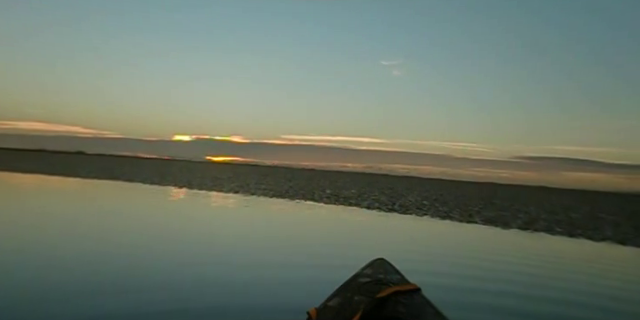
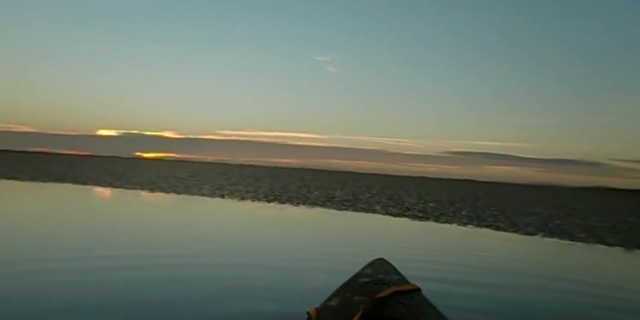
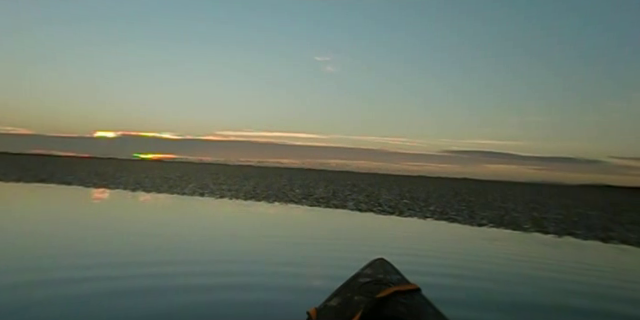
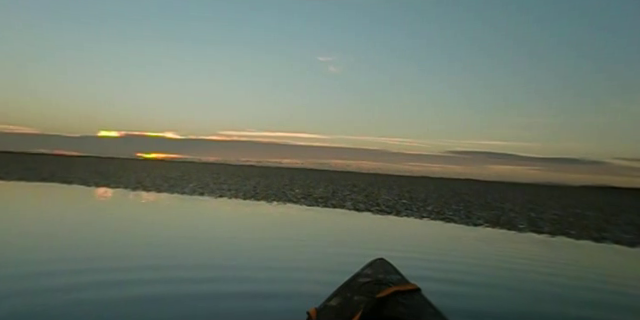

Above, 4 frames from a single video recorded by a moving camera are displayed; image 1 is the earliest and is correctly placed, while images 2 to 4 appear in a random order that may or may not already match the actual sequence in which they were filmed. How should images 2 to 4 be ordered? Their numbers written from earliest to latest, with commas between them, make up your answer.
4, 3, 2
